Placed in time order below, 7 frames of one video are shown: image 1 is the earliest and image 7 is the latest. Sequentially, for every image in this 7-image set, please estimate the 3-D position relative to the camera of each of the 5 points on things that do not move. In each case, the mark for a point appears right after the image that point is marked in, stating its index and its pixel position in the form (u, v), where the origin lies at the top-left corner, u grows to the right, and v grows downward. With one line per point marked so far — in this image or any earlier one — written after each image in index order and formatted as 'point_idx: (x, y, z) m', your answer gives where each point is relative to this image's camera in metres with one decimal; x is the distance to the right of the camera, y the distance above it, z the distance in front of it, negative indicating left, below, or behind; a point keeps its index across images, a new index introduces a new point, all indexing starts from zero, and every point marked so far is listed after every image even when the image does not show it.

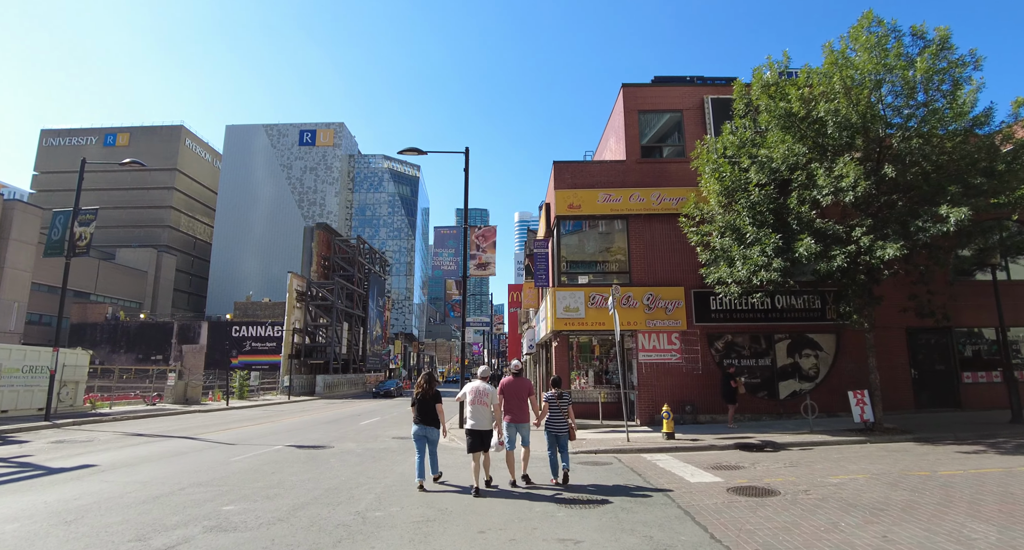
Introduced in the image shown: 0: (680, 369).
0: (+5.0, -2.8, +16.5) m
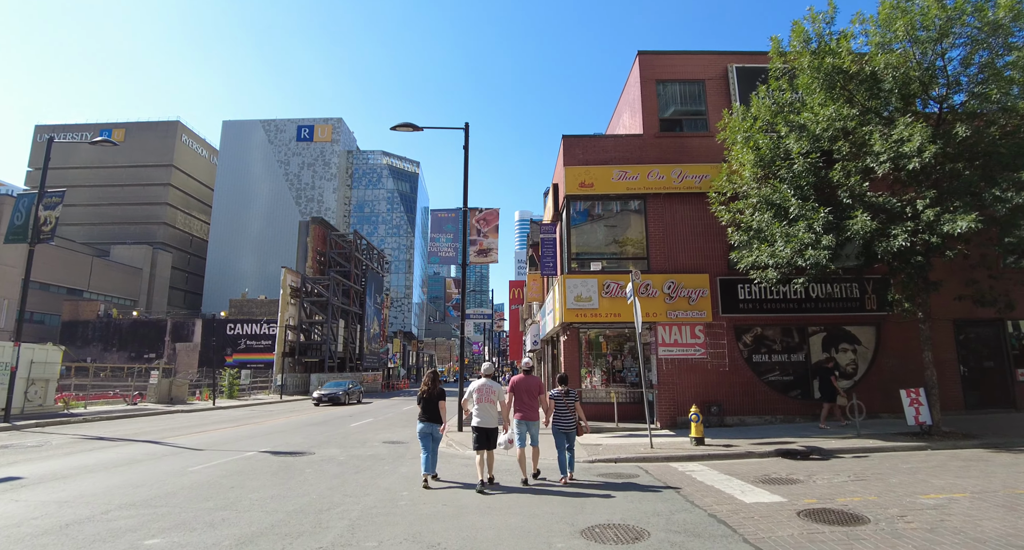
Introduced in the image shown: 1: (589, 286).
0: (+5.1, -2.4, +14.8) m
1: (+2.0, -0.3, +14.7) m
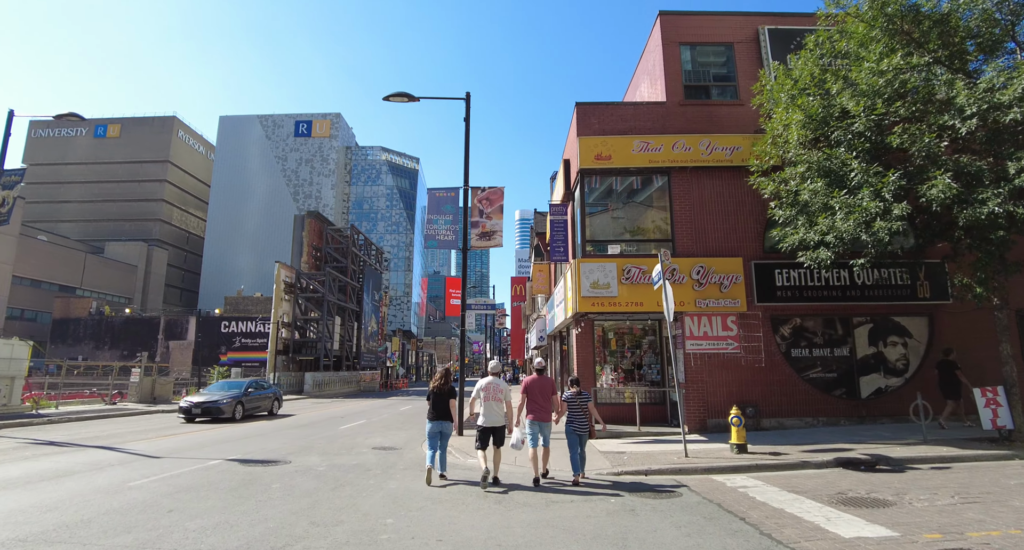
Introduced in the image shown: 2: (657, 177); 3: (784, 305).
0: (+5.3, -2.0, +13.1) m
1: (+2.2, +0.1, +13.0) m
2: (+3.6, +2.4, +14.1) m
3: (+6.5, -0.7, +13.3) m
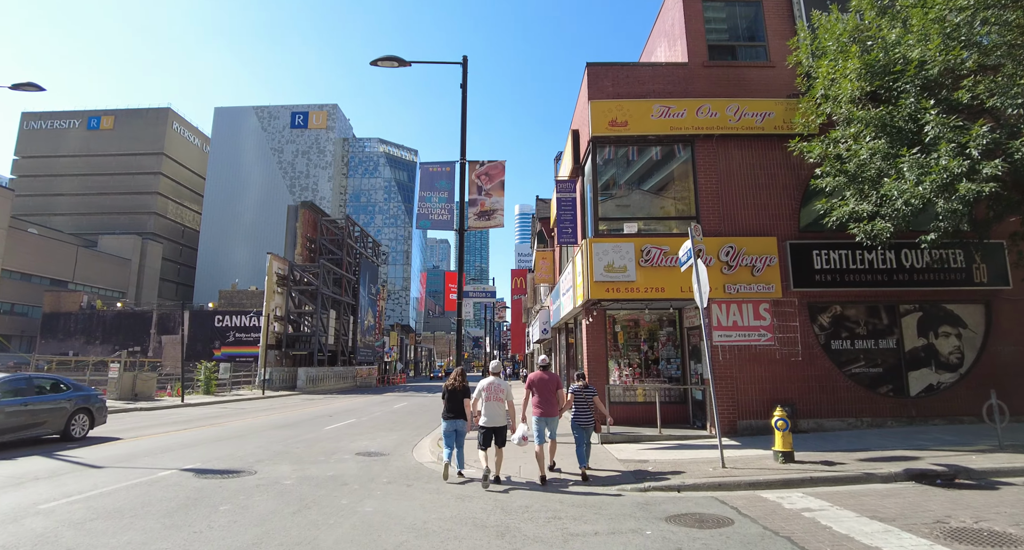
0: (+5.3, -1.6, +11.5) m
1: (+2.3, +0.5, +11.4) m
2: (+3.7, +2.8, +12.5) m
3: (+6.6, -0.3, +11.8) m
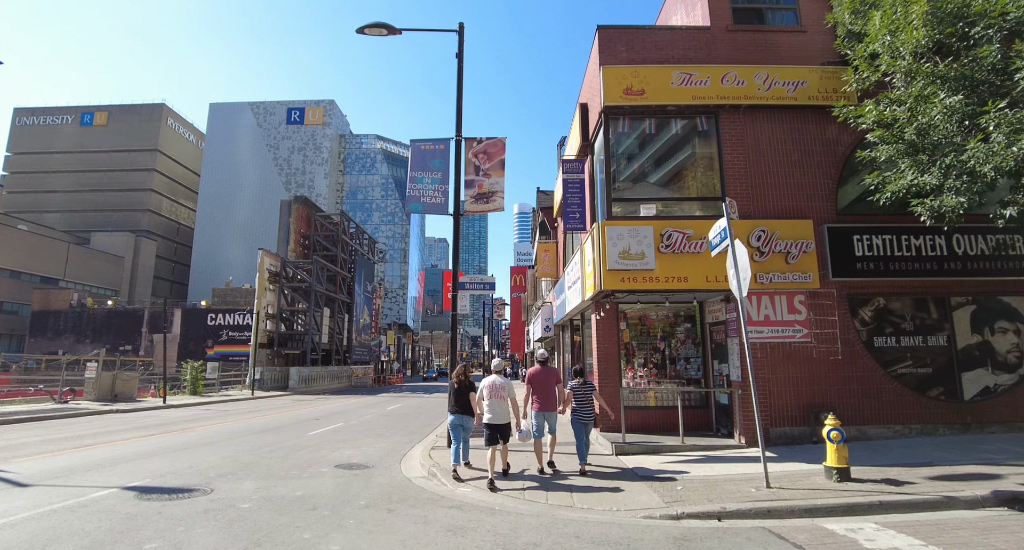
0: (+5.4, -1.4, +10.1) m
1: (+2.3, +0.7, +10.0) m
2: (+3.7, +3.0, +11.1) m
3: (+6.6, -0.1, +10.4) m
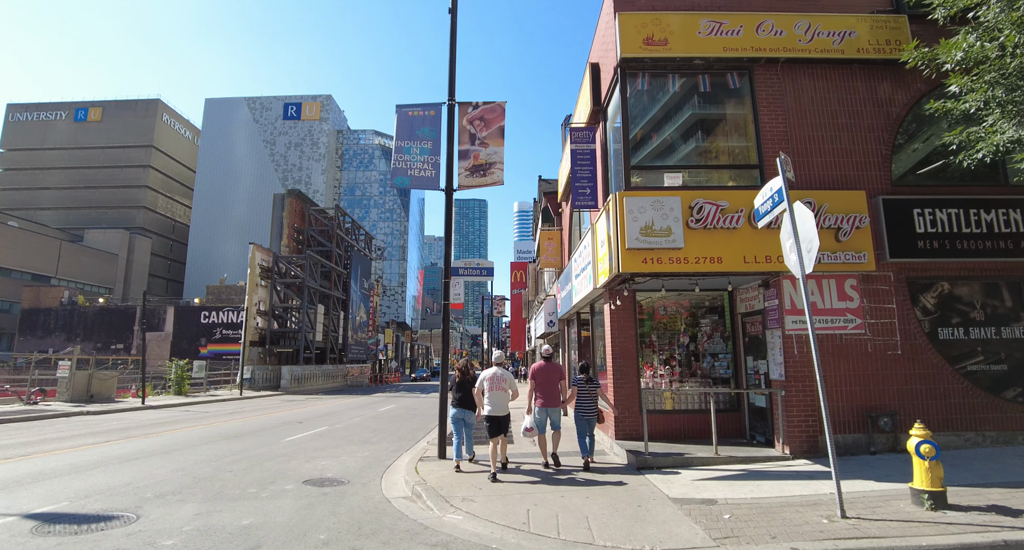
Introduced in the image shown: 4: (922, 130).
0: (+5.4, -1.1, +8.6) m
1: (+2.3, +1.0, +8.5) m
2: (+3.7, +3.3, +9.5) m
3: (+6.6, +0.2, +8.9) m
4: (+7.0, +2.4, +9.6) m
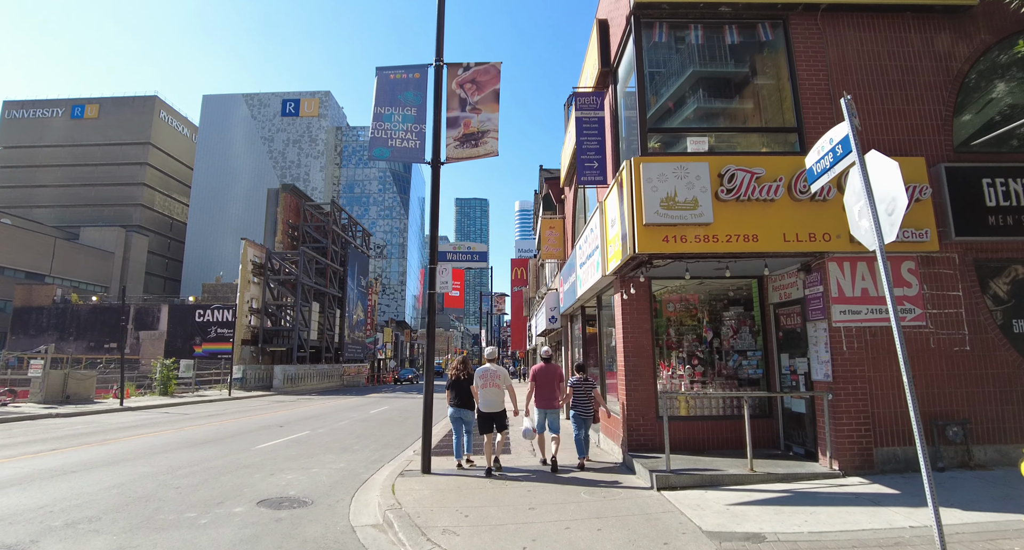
0: (+5.3, -0.9, +7.2) m
1: (+2.2, +1.2, +7.1) m
2: (+3.7, +3.6, +8.2) m
3: (+6.6, +0.4, +7.5) m
4: (+6.9, +2.7, +8.2) m
